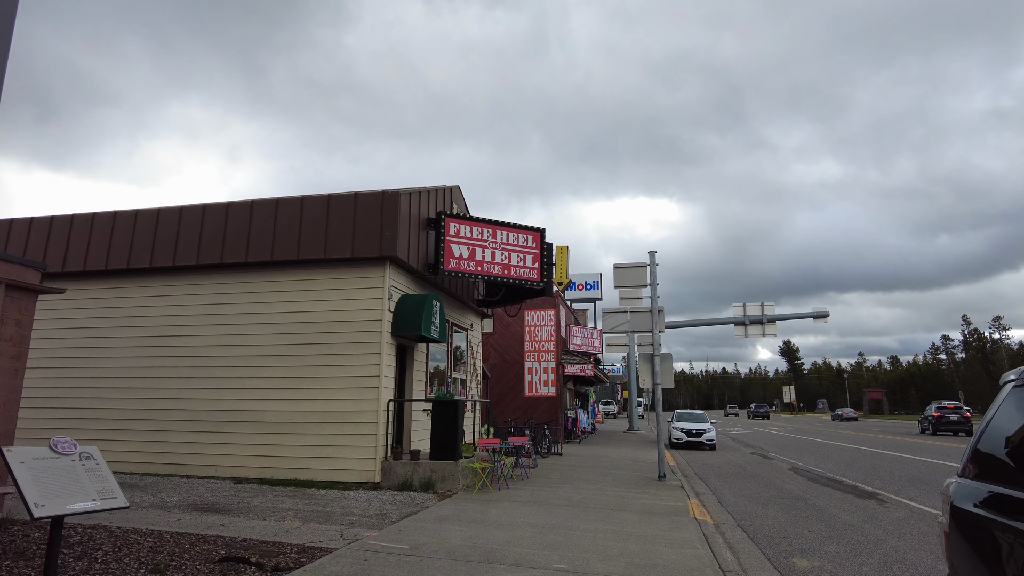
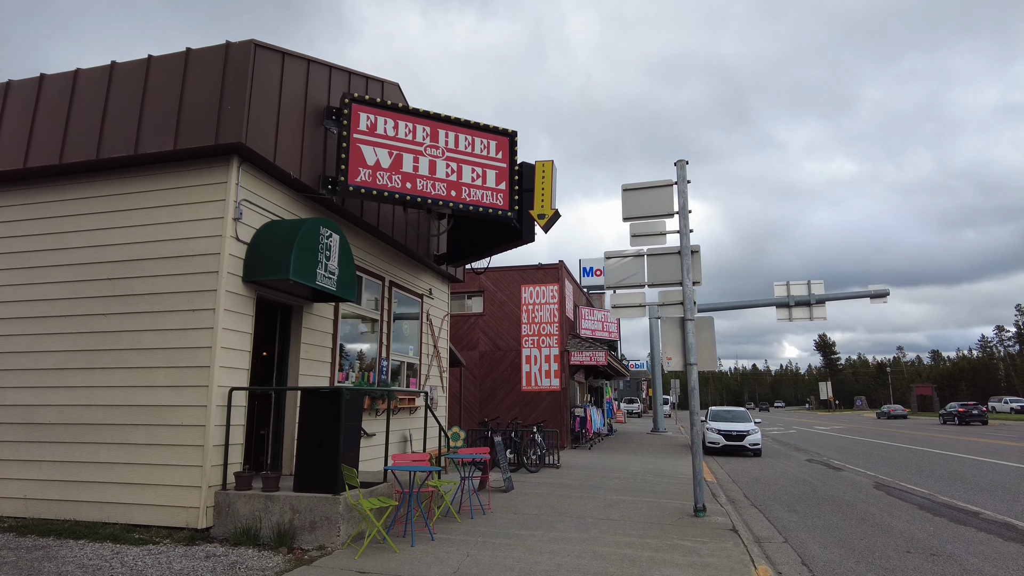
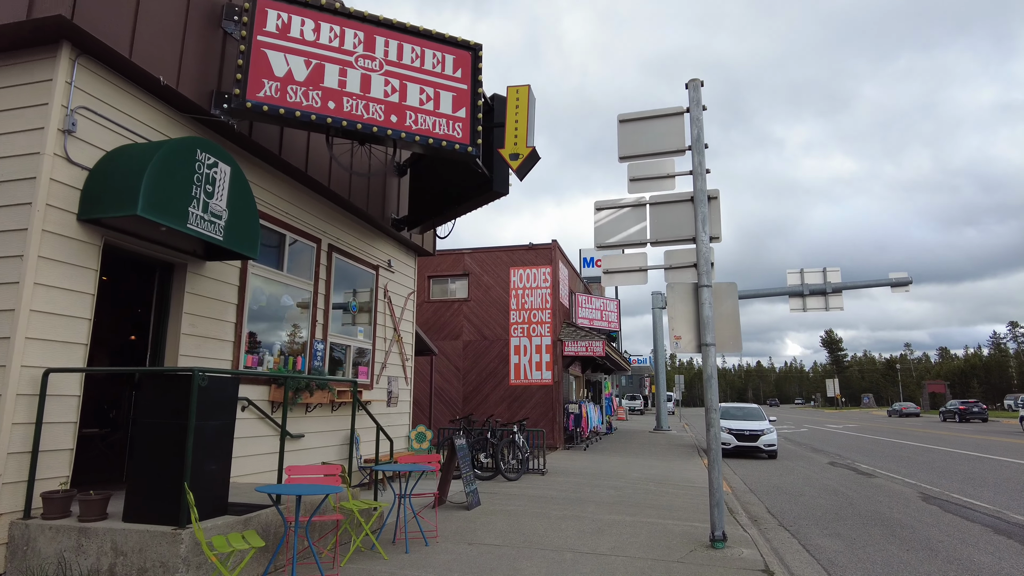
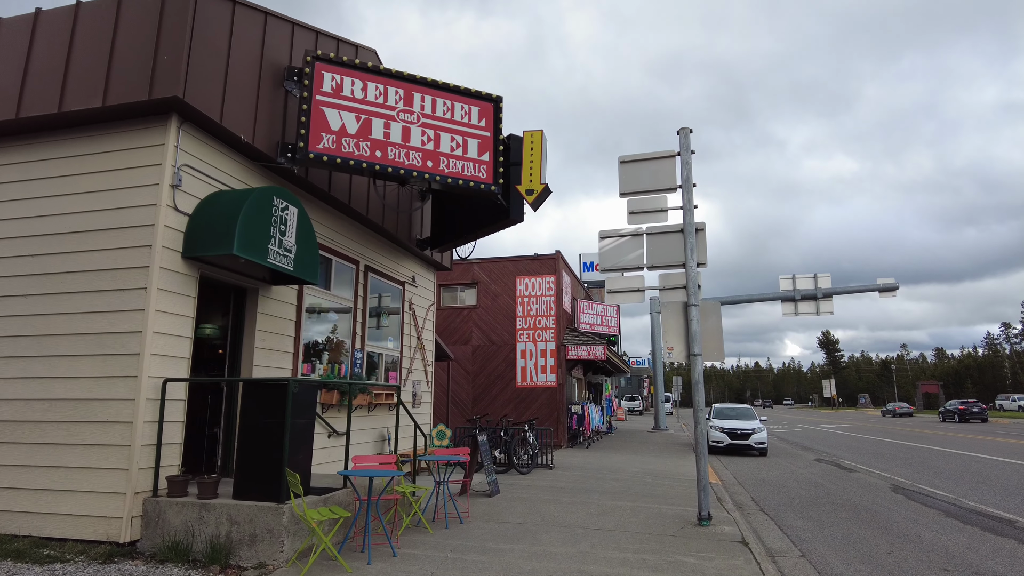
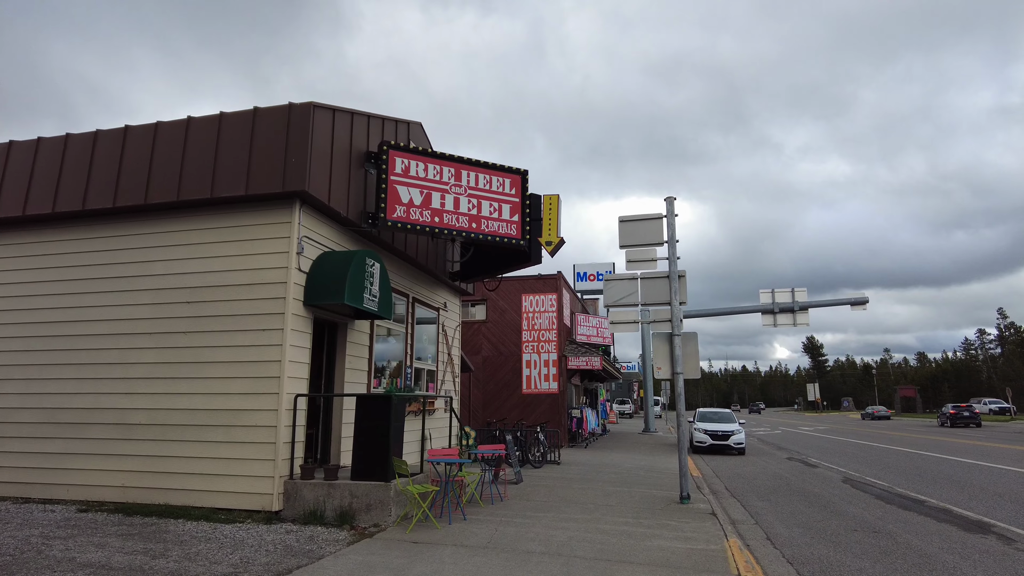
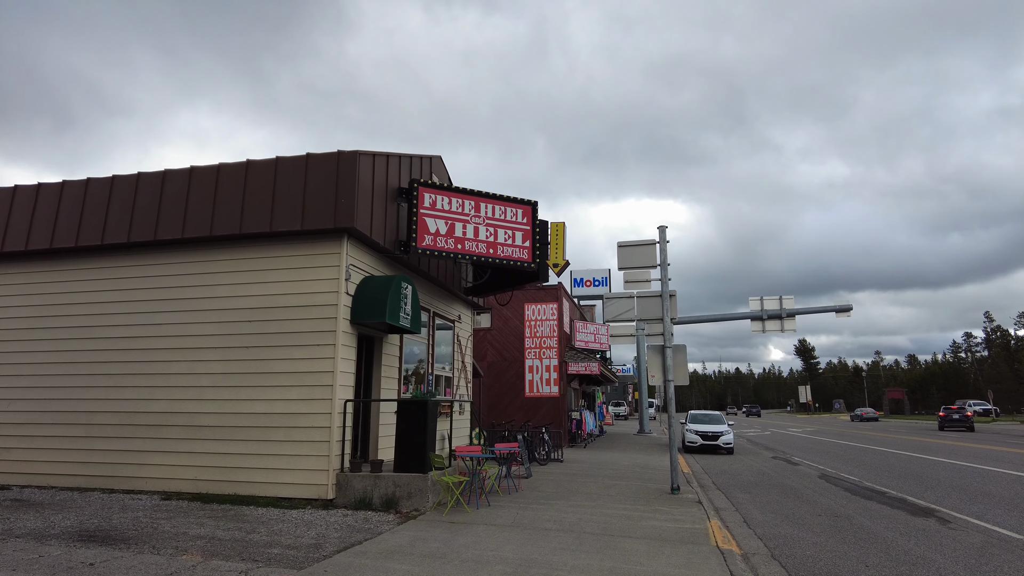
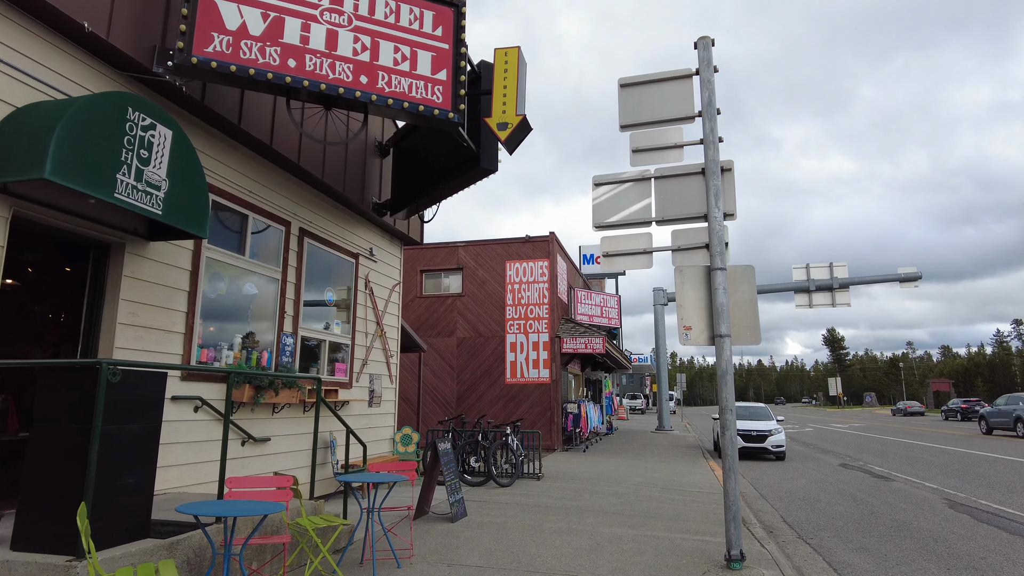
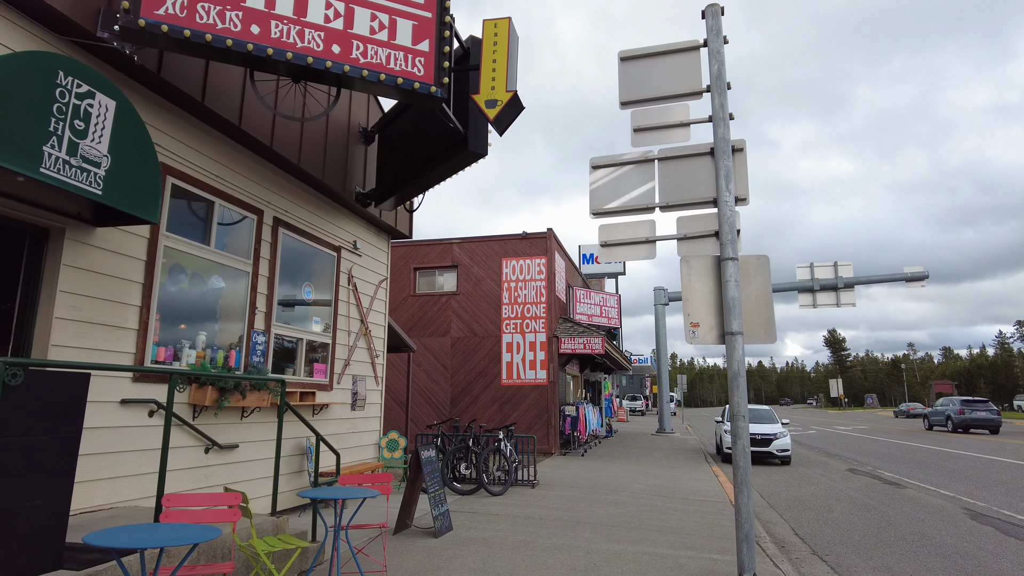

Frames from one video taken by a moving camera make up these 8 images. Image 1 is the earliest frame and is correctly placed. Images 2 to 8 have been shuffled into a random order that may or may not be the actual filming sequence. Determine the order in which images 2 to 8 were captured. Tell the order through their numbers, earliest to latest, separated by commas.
6, 5, 2, 4, 3, 7, 8
